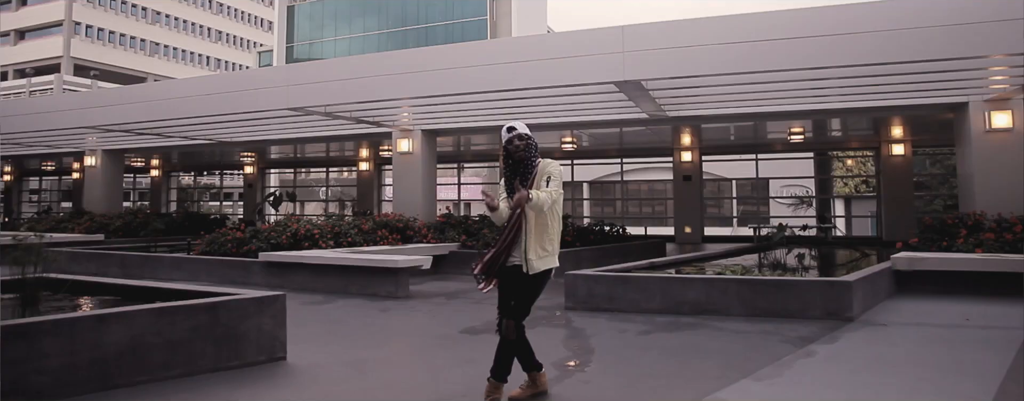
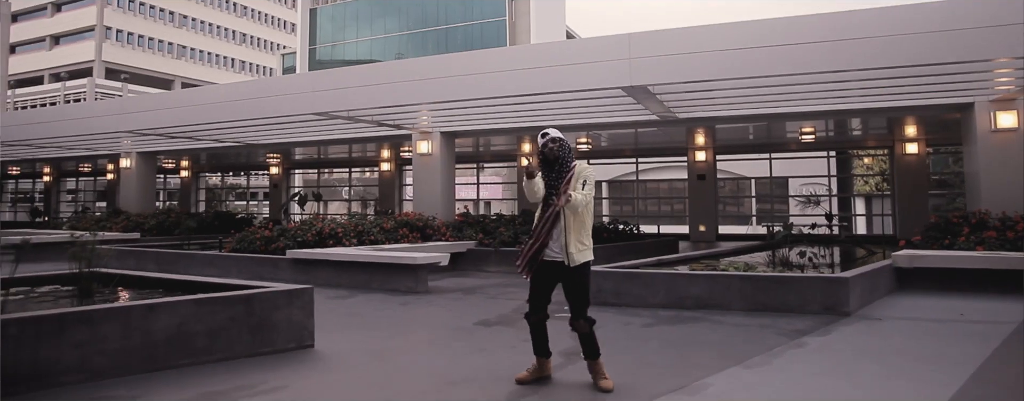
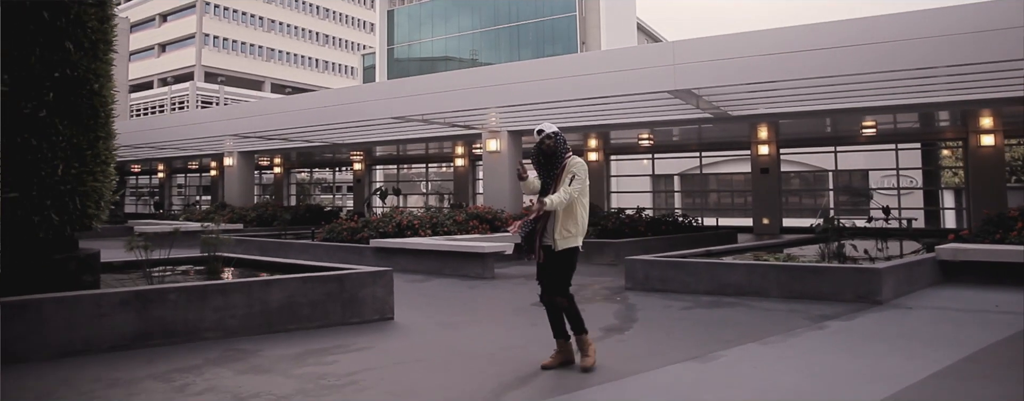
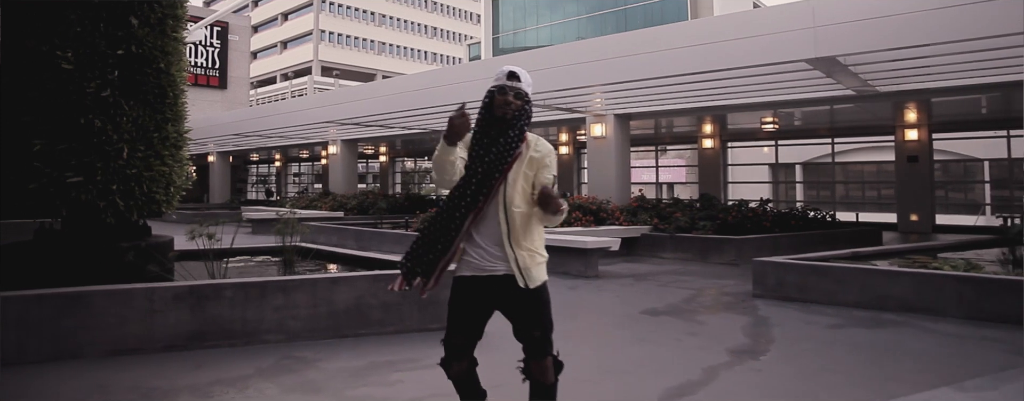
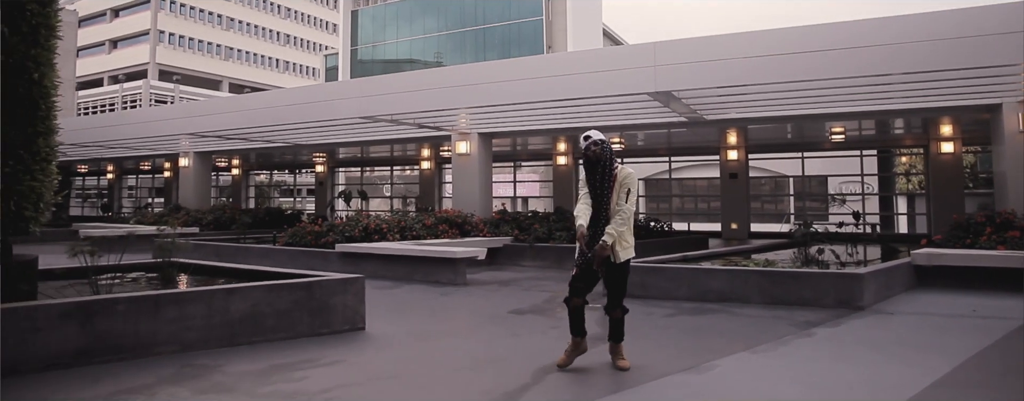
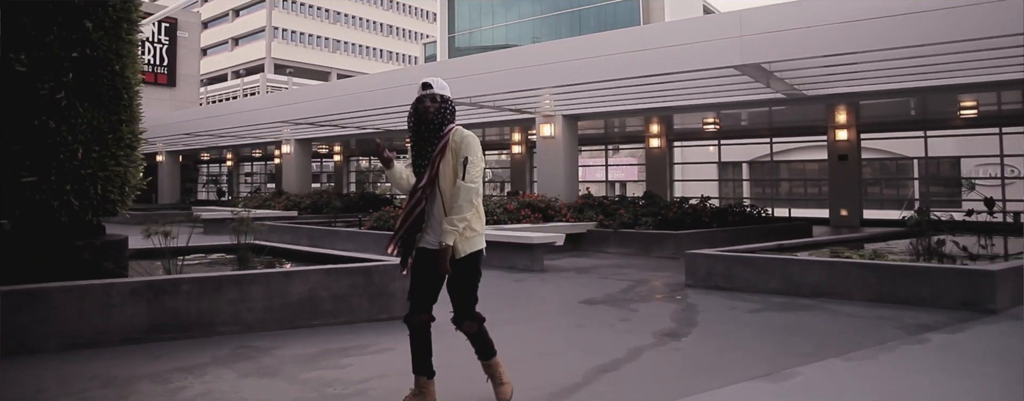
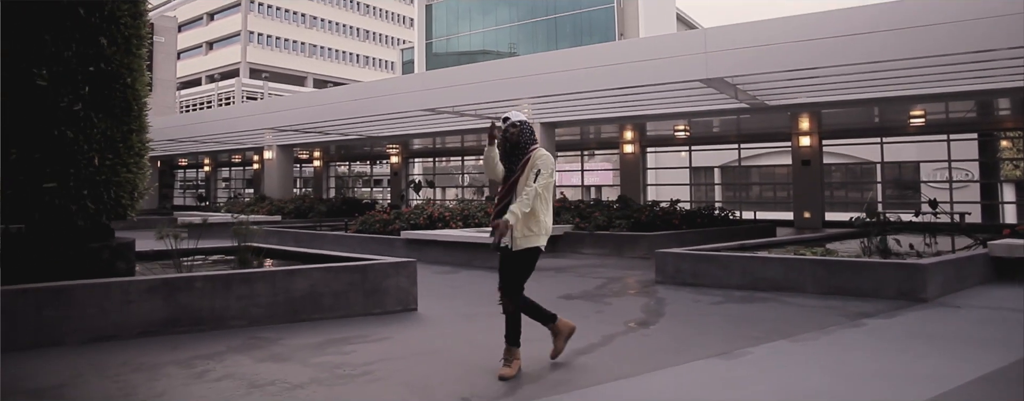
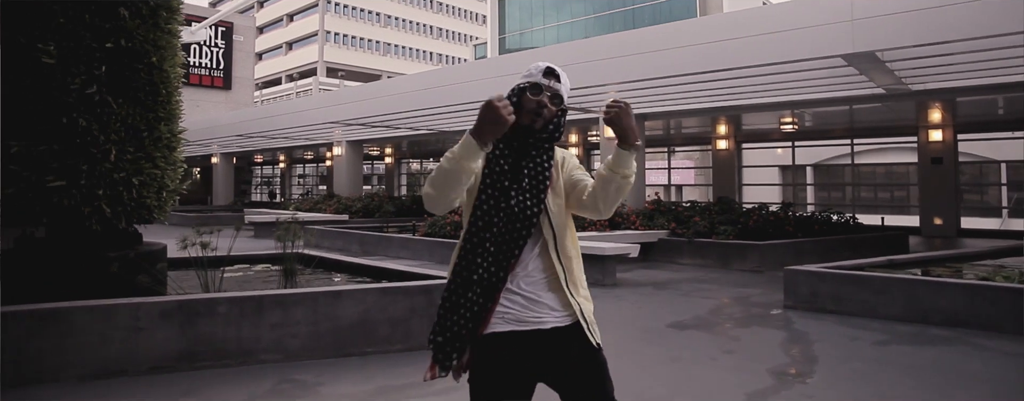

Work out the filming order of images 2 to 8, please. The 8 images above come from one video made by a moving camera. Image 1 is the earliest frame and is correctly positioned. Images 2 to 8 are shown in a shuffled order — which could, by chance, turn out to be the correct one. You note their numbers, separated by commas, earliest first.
2, 5, 3, 7, 6, 4, 8
